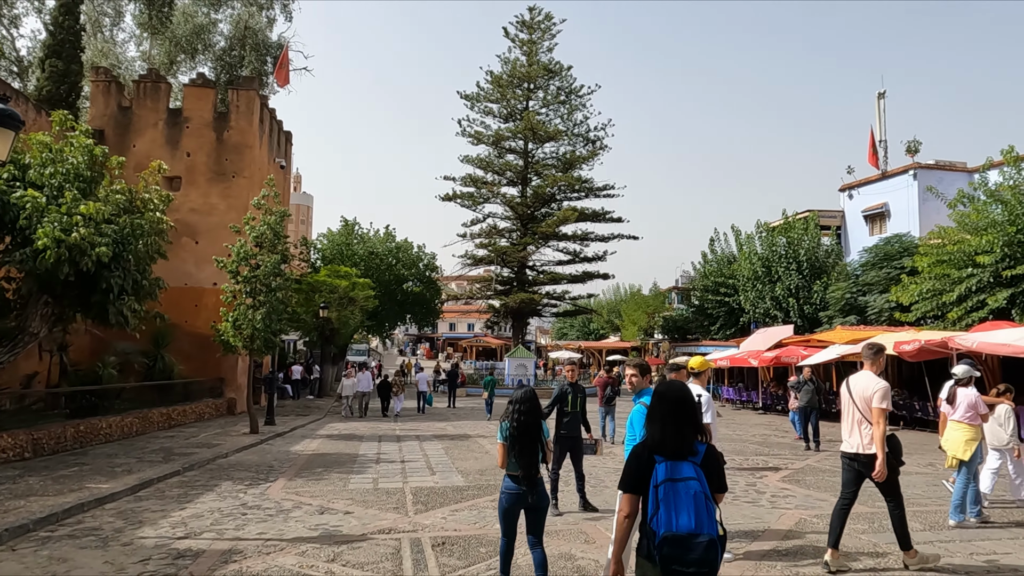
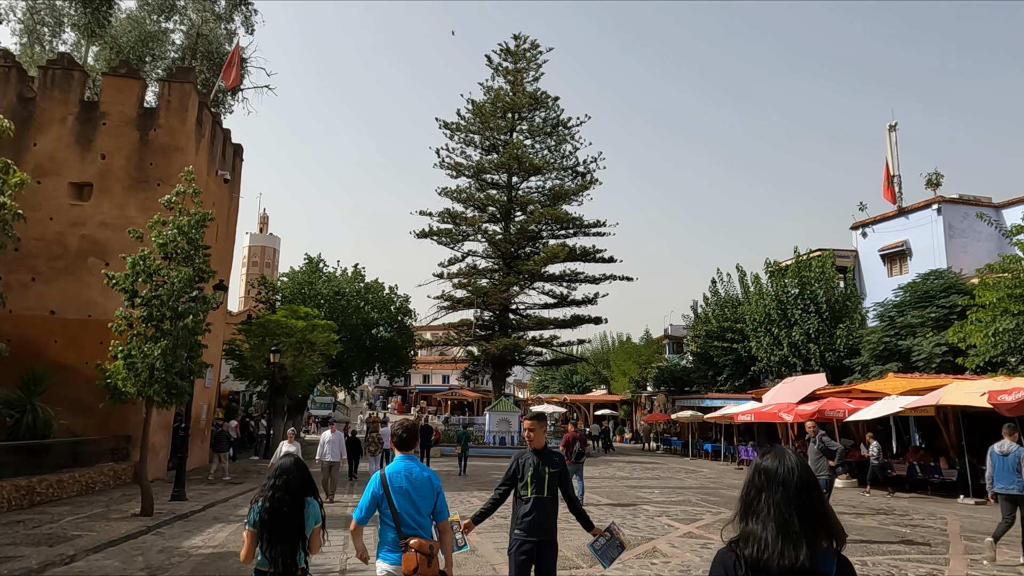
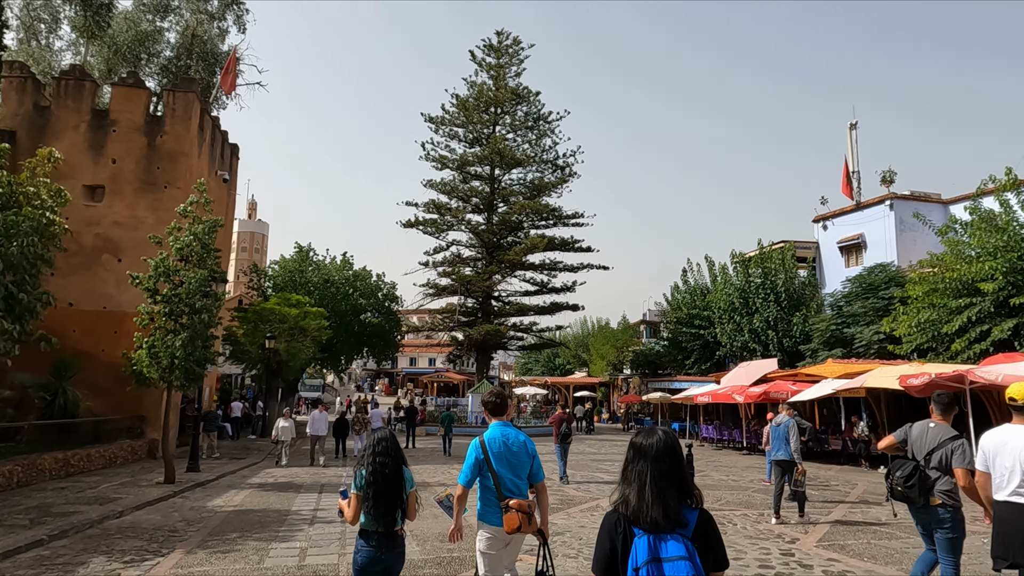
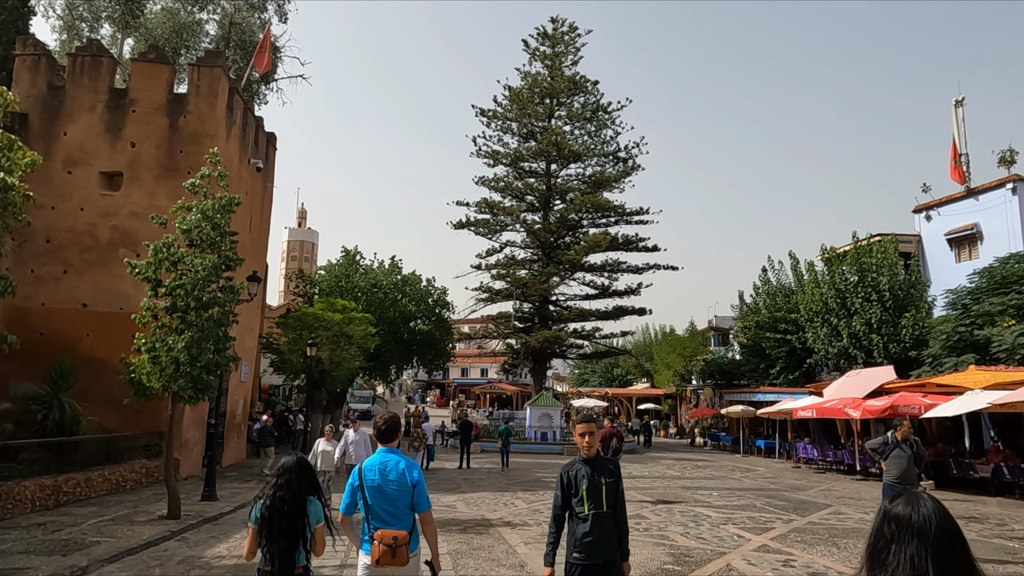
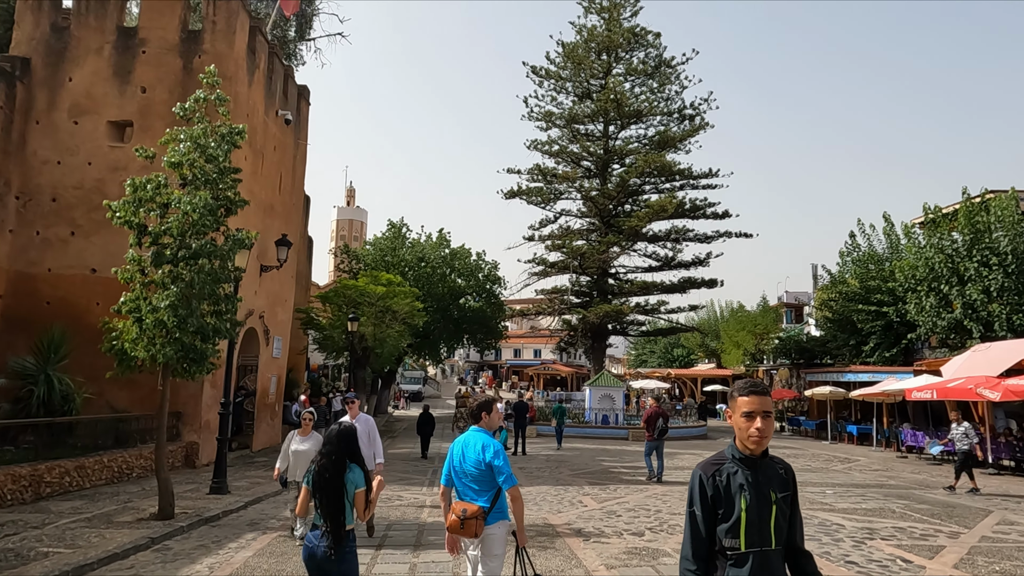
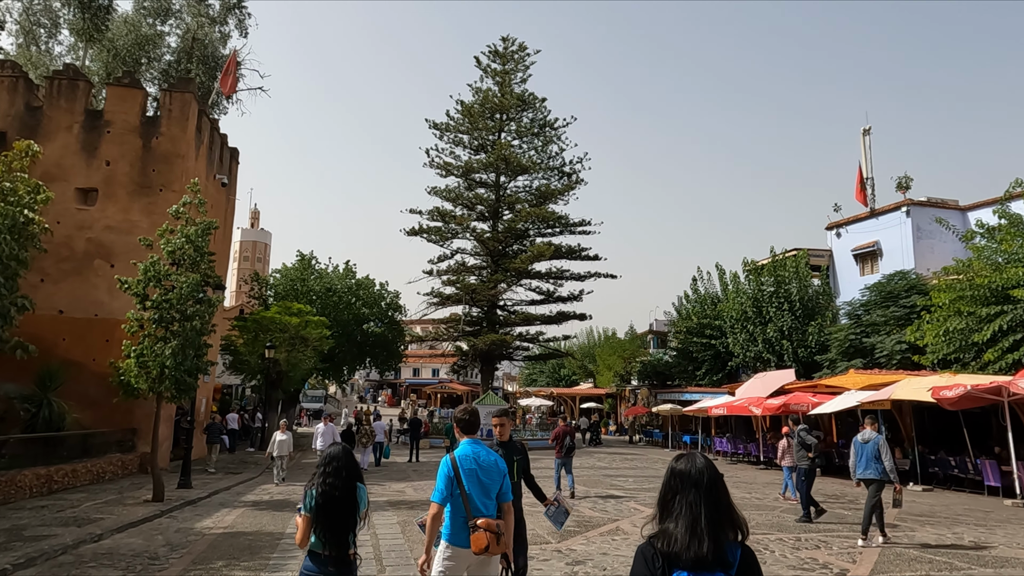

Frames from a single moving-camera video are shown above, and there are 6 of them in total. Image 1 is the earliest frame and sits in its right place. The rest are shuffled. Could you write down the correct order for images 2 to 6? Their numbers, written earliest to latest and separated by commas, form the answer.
3, 6, 2, 4, 5
